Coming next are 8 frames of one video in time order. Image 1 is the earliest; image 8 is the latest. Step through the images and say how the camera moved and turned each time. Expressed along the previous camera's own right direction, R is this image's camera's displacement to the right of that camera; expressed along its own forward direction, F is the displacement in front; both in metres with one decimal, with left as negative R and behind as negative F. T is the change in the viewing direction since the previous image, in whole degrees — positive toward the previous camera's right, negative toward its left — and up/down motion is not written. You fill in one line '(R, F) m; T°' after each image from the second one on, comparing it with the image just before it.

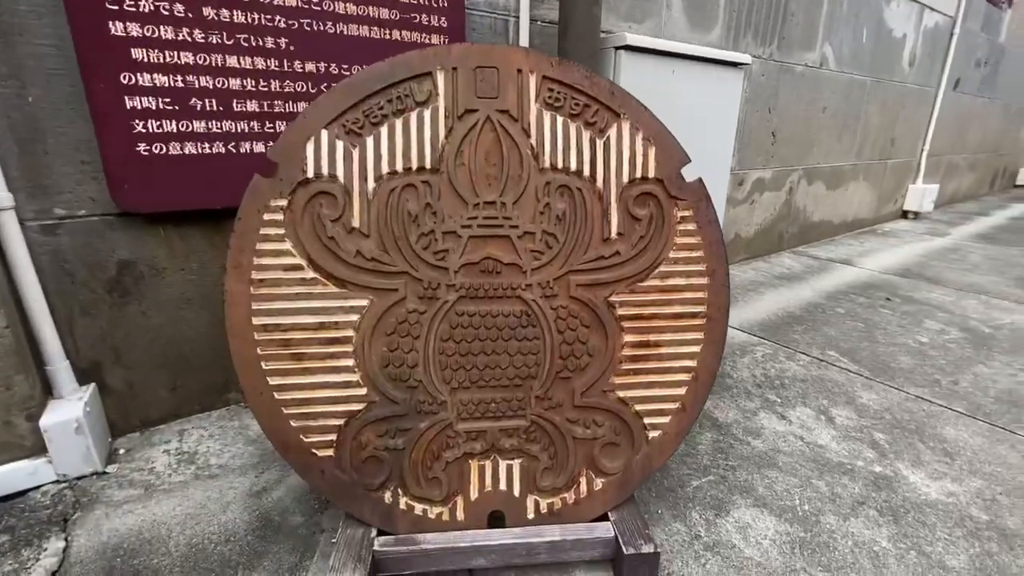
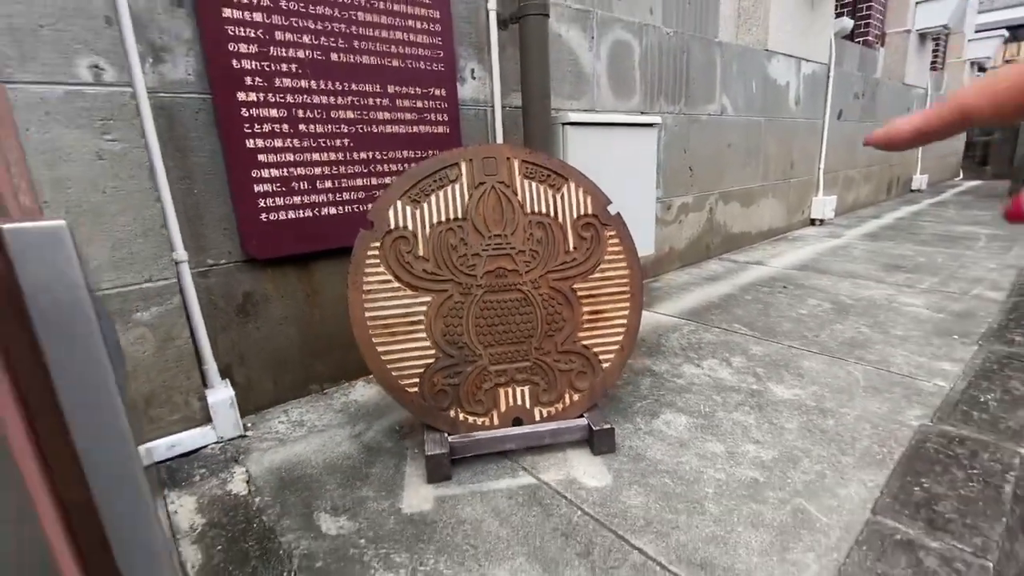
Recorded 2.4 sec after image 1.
(-0.1, -0.6) m; +4°
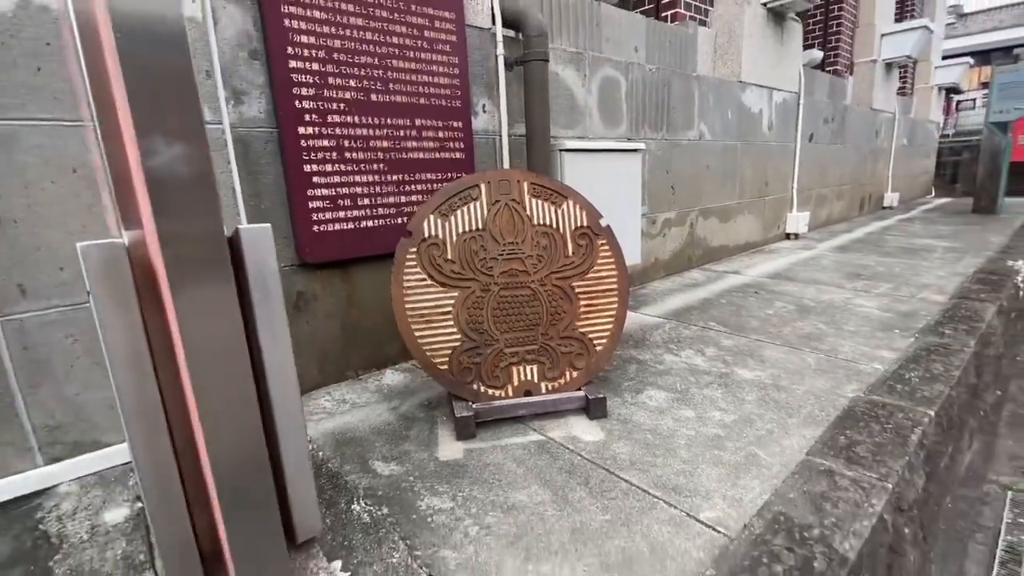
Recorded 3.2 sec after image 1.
(-0.1, -0.4) m; +1°
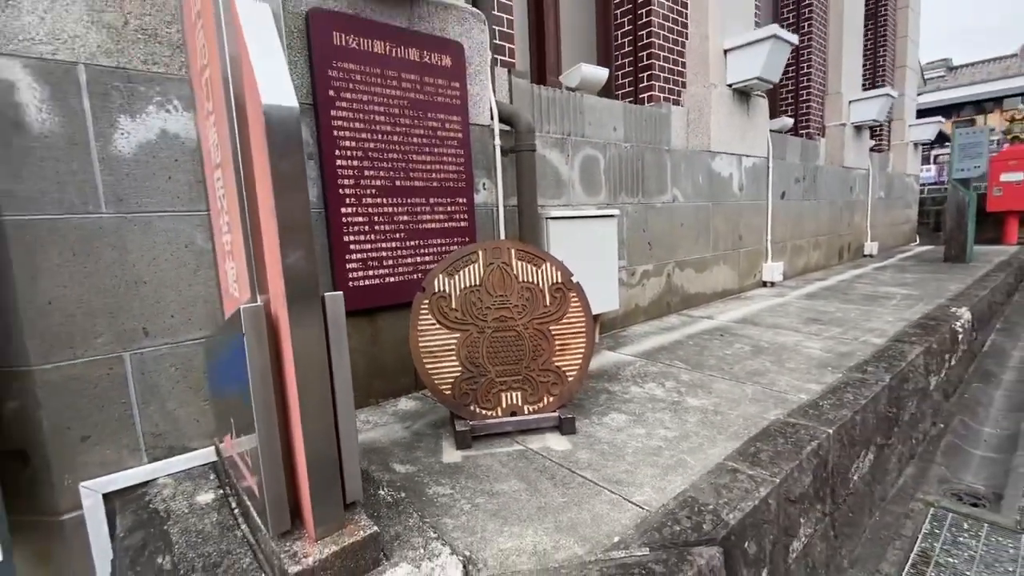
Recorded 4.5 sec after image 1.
(+0.1, -0.6) m; -1°
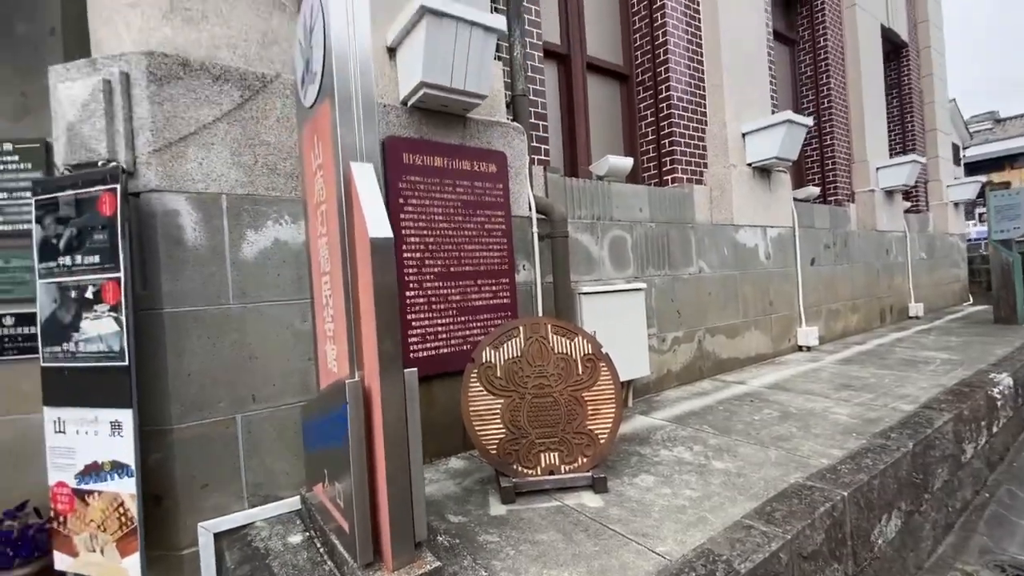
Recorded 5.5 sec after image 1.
(0.0, -0.4) m; -5°
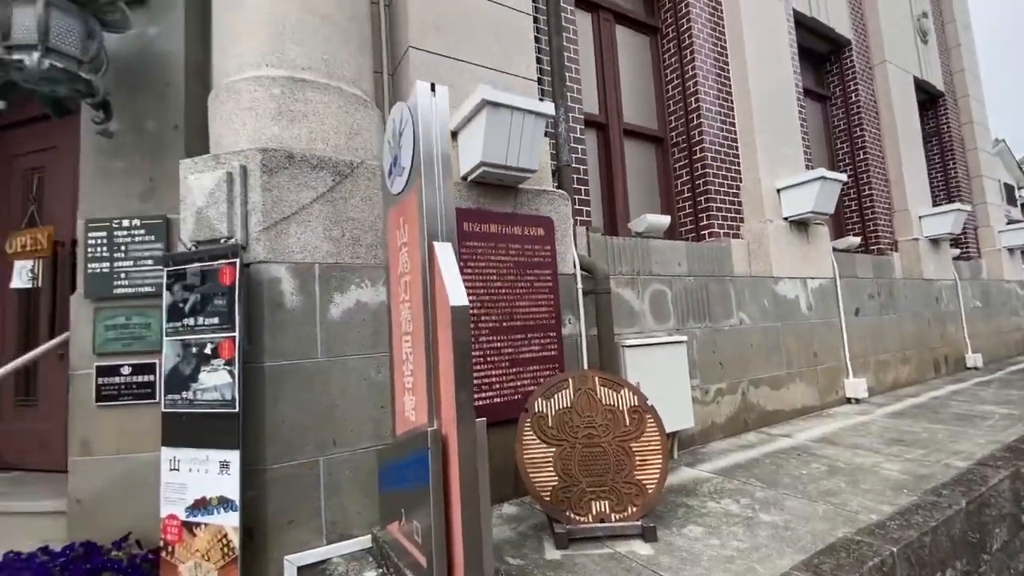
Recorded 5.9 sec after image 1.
(-0.1, -0.3) m; -4°
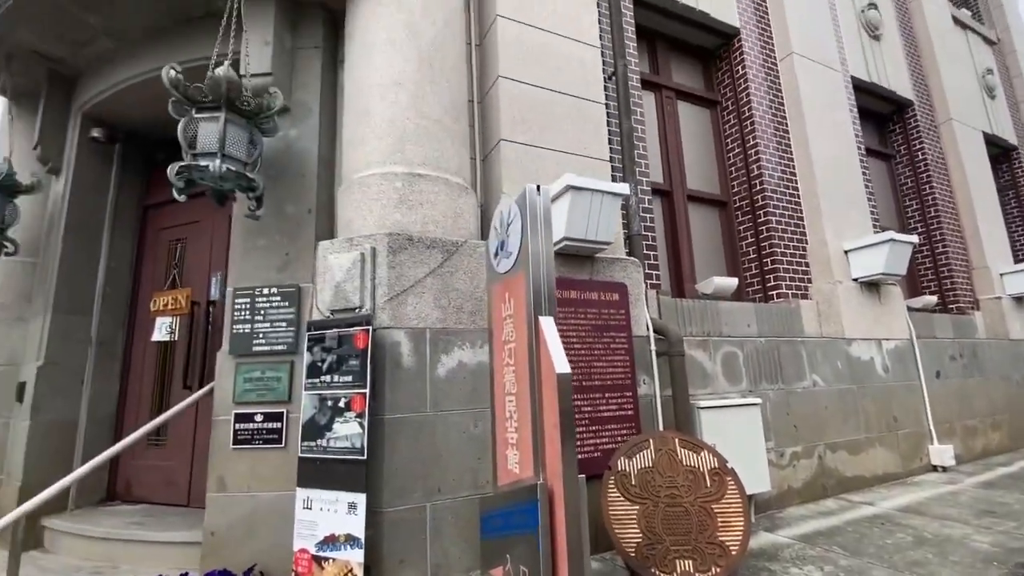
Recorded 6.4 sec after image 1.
(-0.3, -0.4) m; -6°
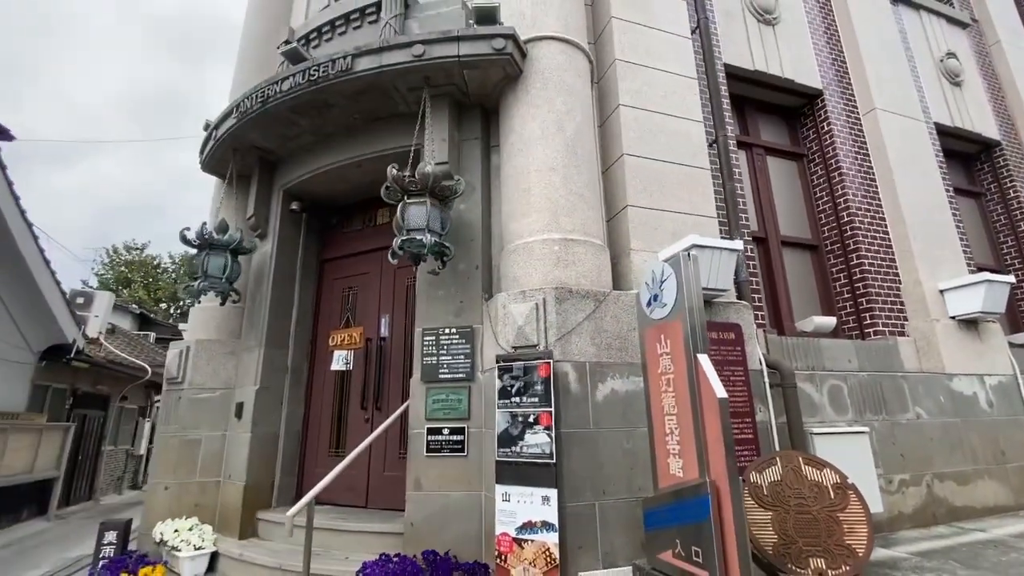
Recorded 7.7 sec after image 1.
(-0.8, -1.0) m; -6°
